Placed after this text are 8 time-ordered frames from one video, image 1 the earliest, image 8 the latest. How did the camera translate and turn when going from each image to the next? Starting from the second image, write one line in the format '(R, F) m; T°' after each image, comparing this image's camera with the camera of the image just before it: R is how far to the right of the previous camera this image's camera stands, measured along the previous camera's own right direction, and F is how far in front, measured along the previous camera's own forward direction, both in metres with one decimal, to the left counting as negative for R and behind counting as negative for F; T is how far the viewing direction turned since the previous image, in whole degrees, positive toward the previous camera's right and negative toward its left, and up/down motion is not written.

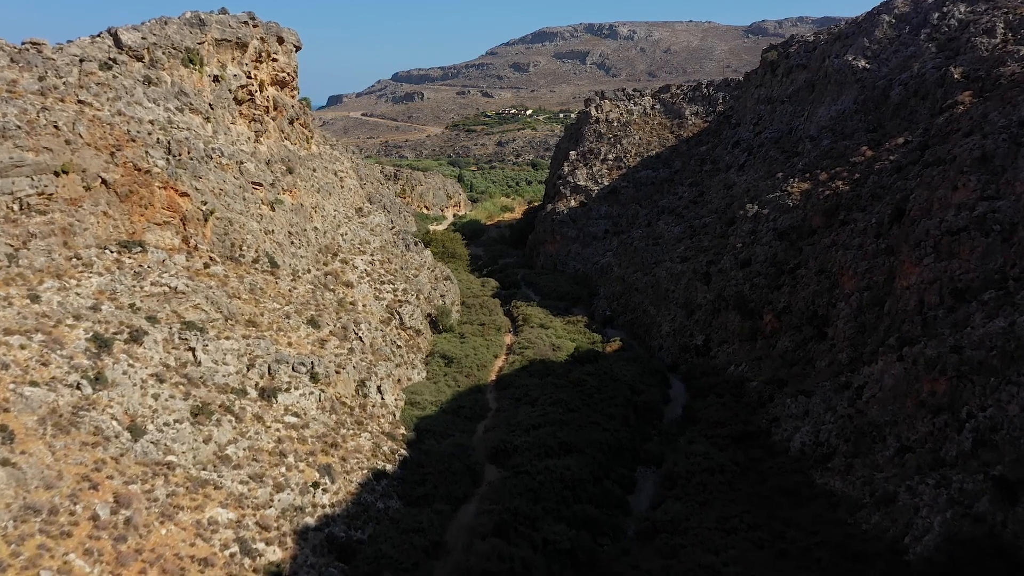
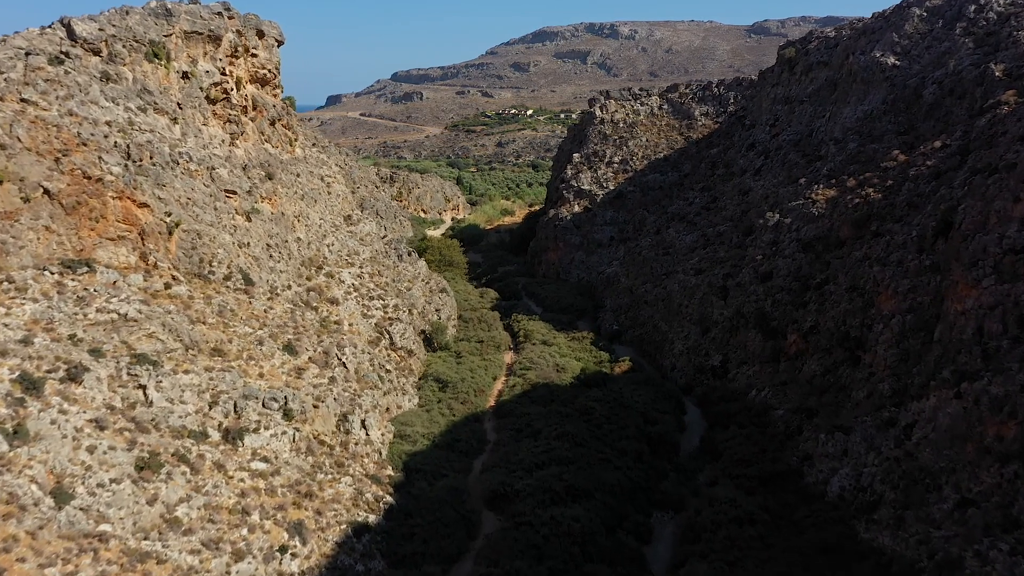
(0.0, +2.4) m; 0°
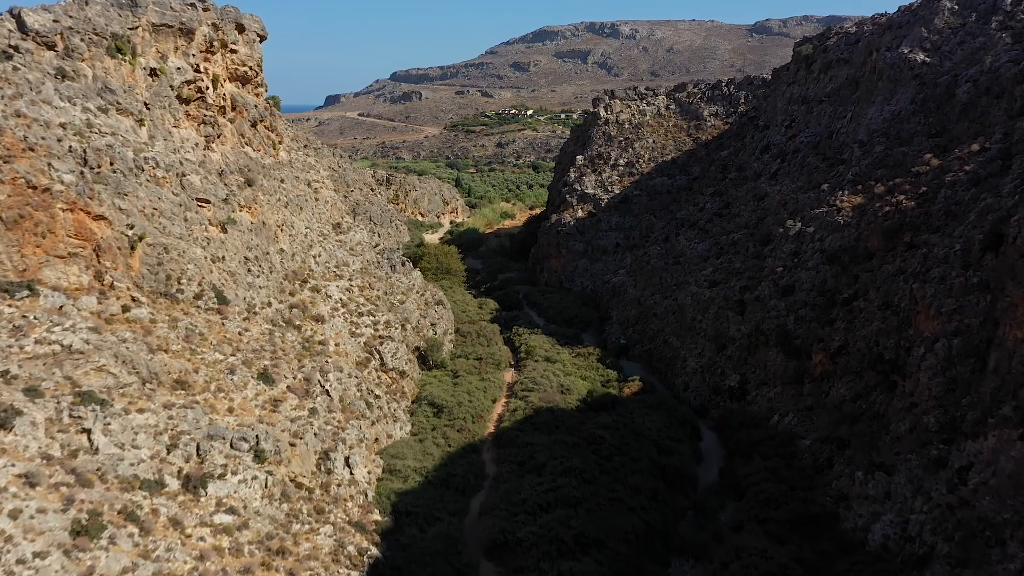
(0.0, +2.1) m; 0°
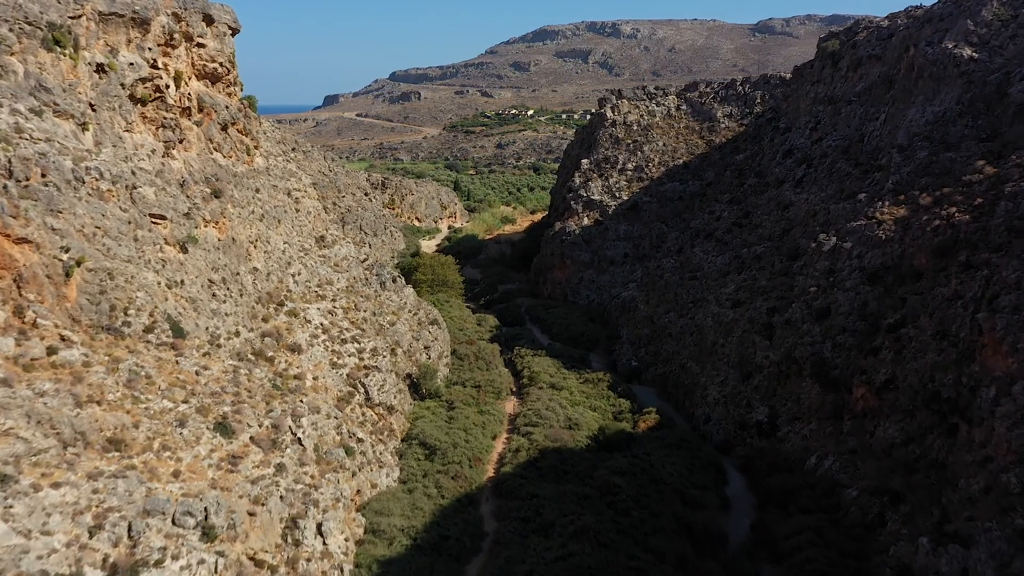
(-0.1, +2.7) m; 0°
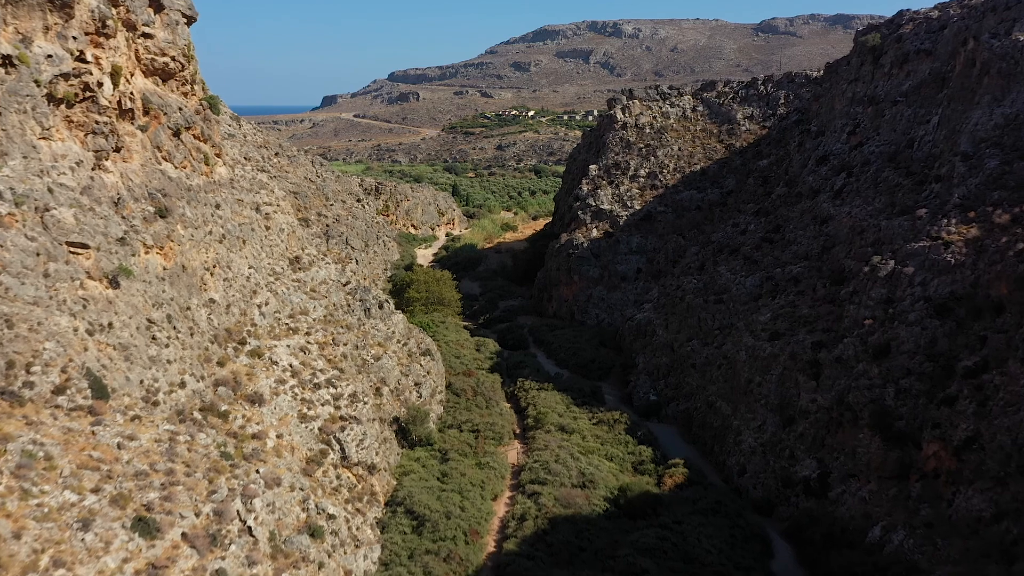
(-0.1, +3.4) m; 0°
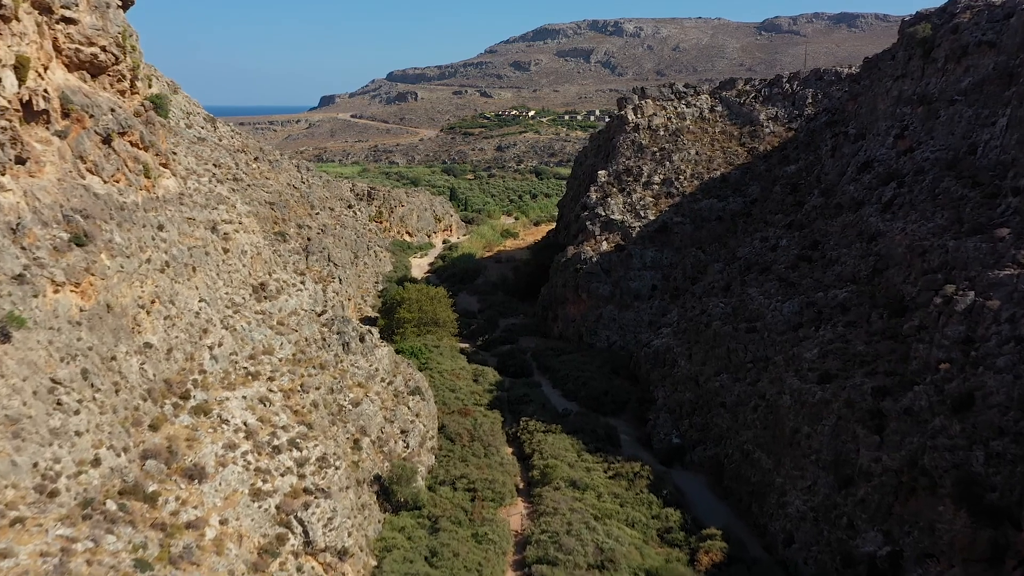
(-0.1, +3.4) m; 0°
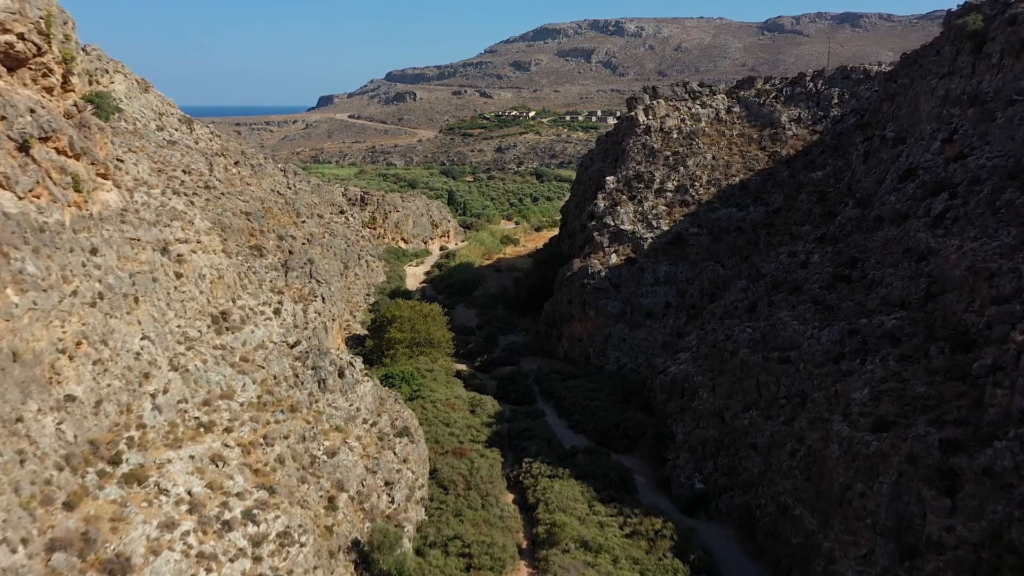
(0.0, +2.7) m; 0°
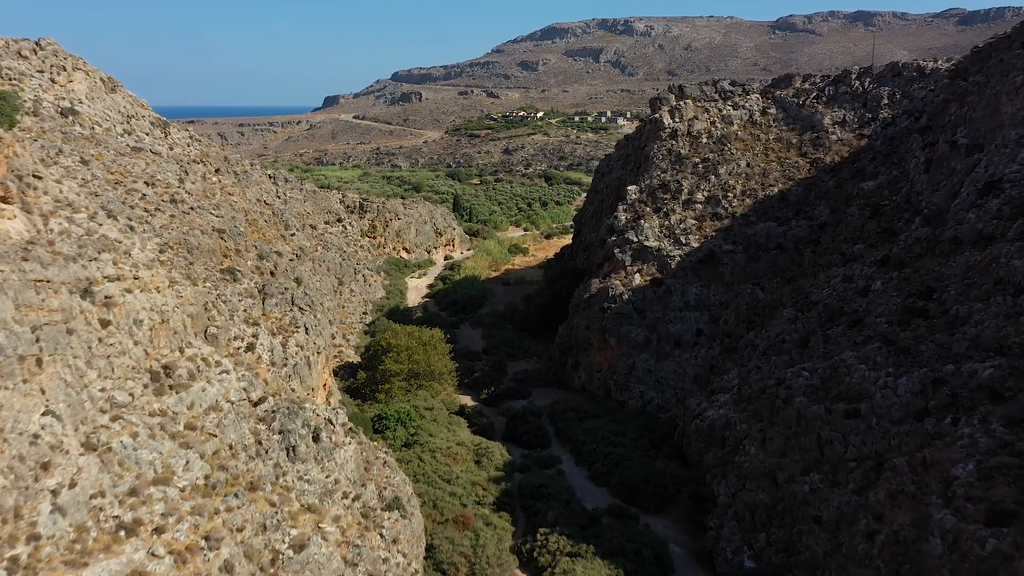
(-0.1, +3.4) m; 0°
